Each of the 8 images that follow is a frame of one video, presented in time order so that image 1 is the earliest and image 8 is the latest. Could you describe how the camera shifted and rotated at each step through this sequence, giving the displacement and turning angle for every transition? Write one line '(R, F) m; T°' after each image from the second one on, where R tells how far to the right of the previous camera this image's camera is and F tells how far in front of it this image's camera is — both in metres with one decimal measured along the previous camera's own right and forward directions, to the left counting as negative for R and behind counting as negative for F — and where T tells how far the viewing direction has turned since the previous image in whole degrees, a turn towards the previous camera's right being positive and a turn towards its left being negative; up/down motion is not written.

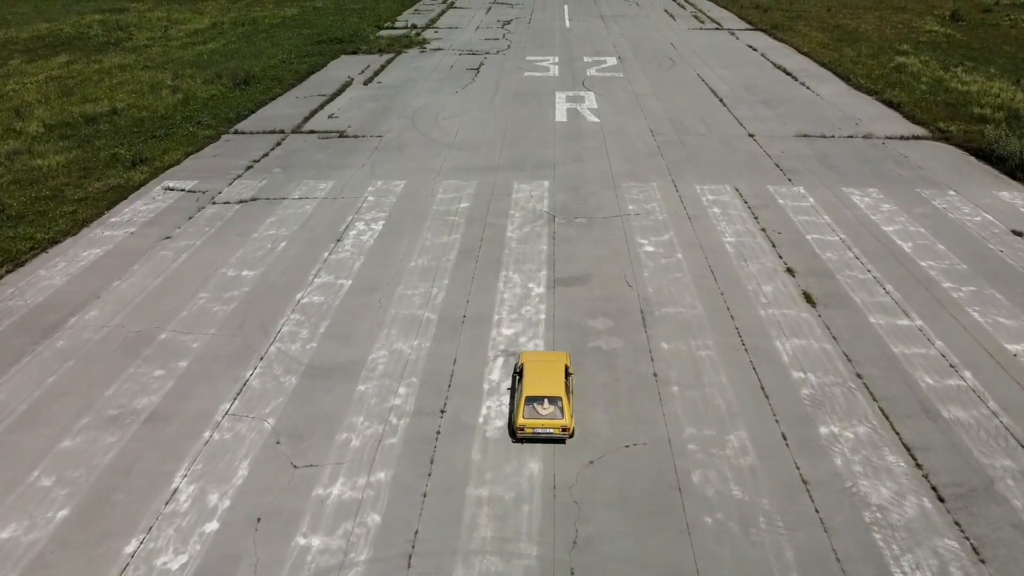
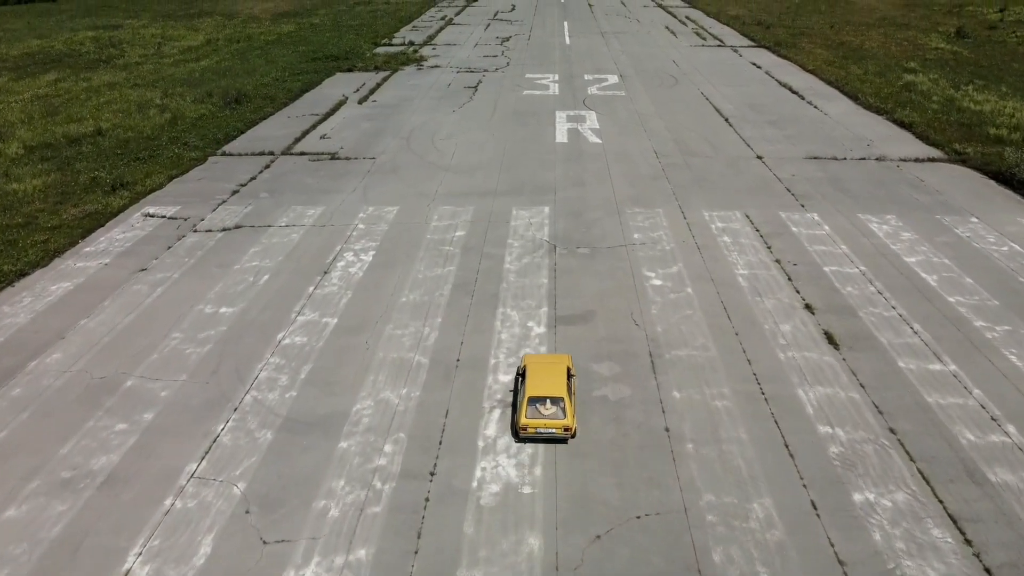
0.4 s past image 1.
(0.0, +0.7) m; 0°
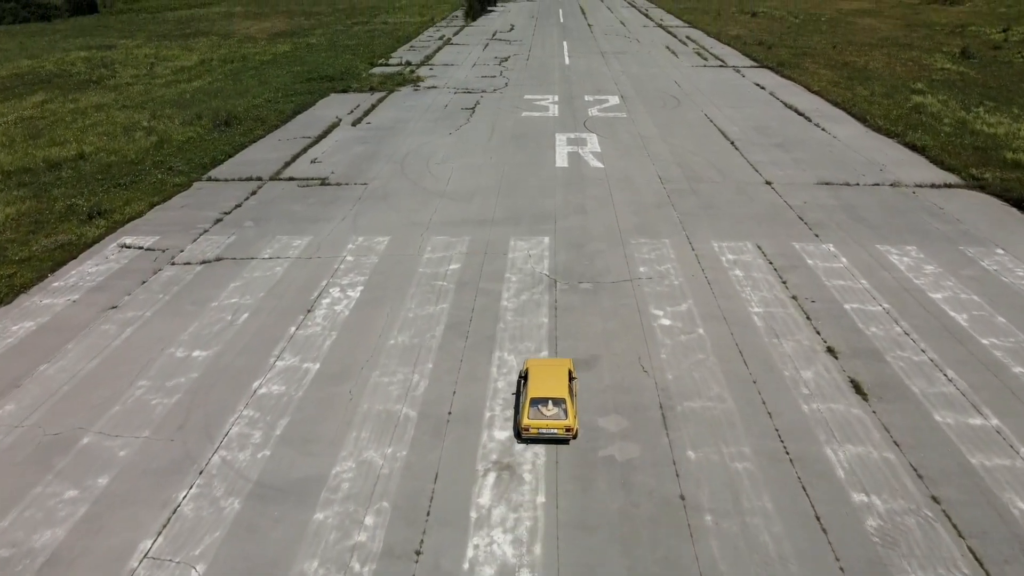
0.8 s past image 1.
(0.0, +0.8) m; 0°
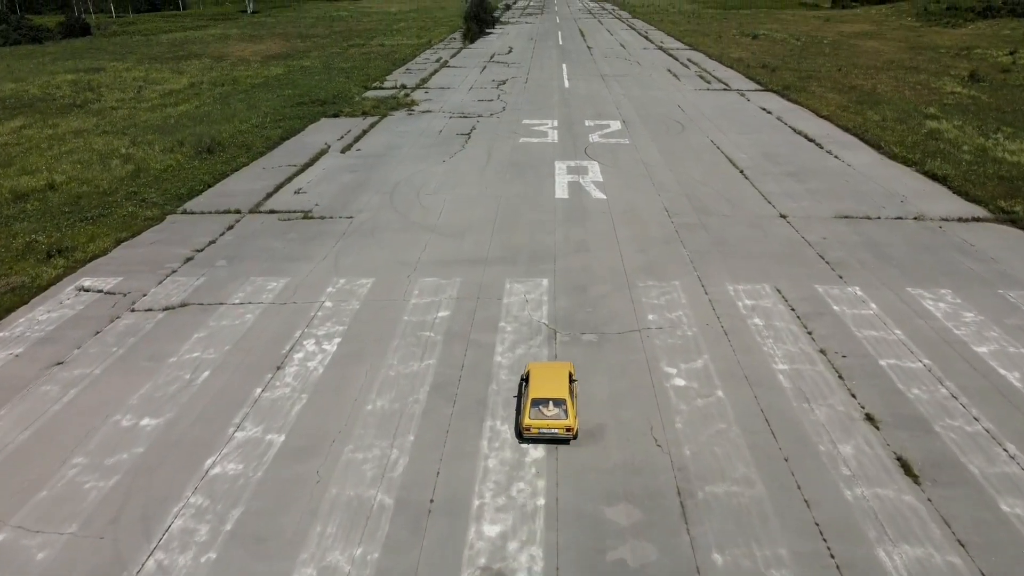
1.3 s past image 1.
(+0.1, +1.1) m; 0°
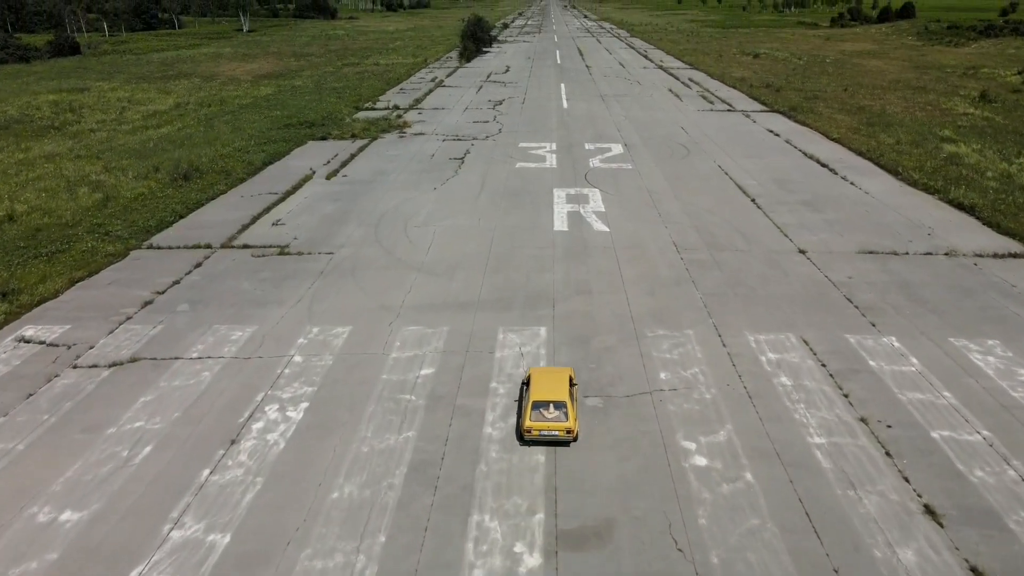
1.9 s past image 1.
(+0.1, +1.3) m; 0°
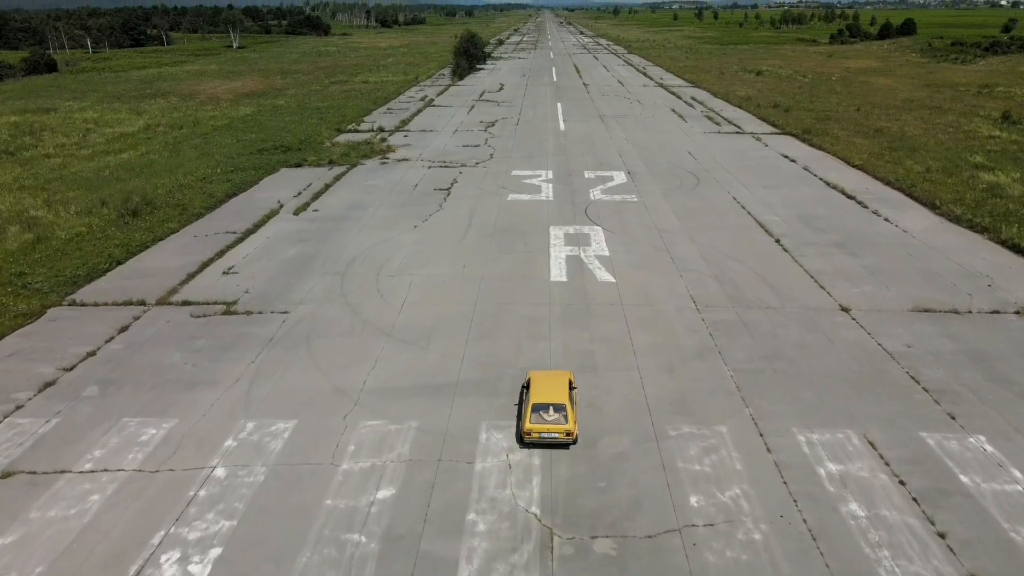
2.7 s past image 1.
(+0.1, +2.2) m; 0°
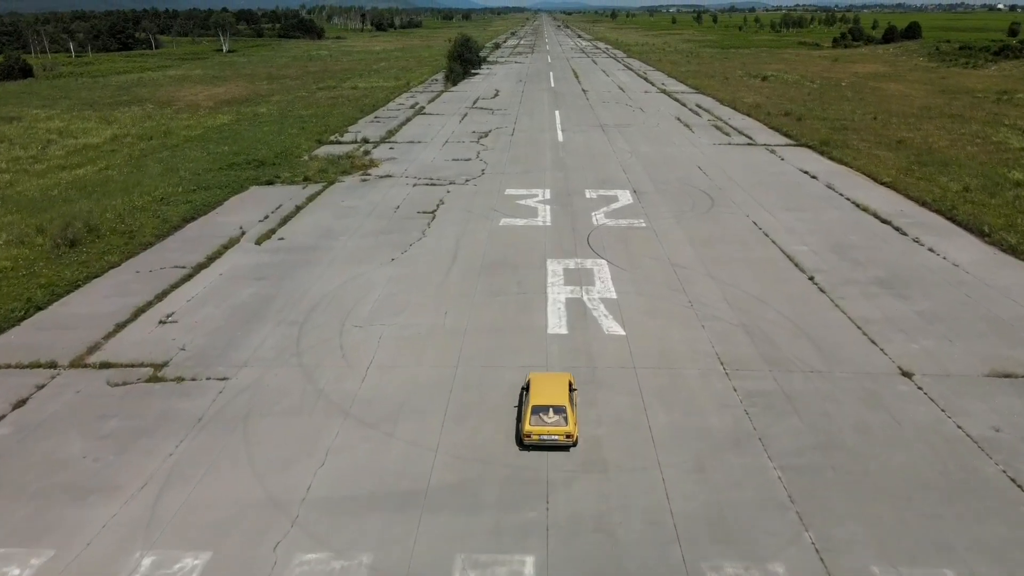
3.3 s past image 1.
(+0.1, +2.1) m; 0°
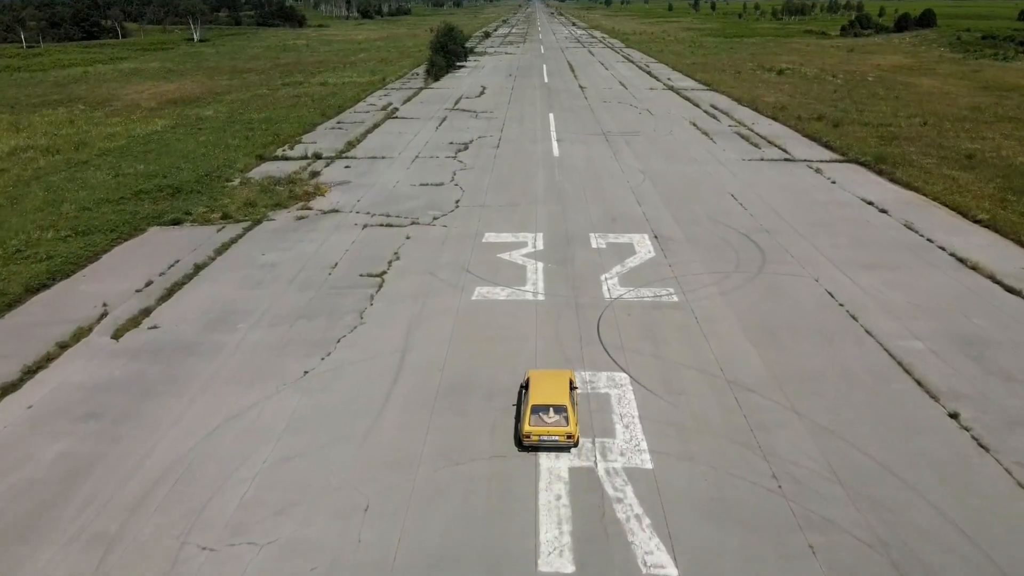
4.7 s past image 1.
(+0.2, +4.9) m; 0°
